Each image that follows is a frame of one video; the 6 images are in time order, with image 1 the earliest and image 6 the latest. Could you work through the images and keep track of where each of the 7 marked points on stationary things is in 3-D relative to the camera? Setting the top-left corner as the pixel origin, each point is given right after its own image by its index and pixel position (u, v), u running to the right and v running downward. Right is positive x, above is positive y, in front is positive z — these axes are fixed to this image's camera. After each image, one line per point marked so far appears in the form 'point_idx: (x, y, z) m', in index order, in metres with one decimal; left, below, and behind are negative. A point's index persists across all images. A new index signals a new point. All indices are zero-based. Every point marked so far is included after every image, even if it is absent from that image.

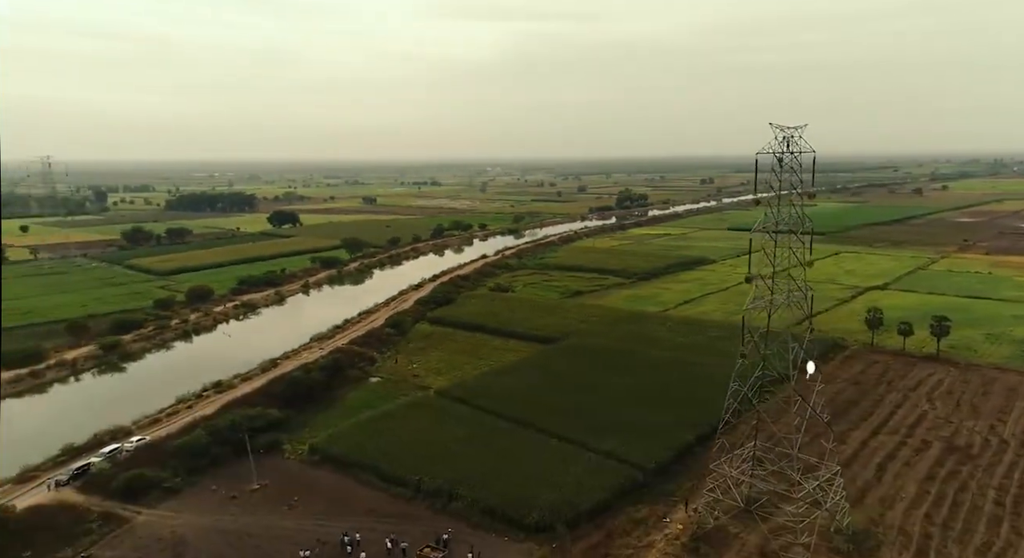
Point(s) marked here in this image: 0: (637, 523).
0: (+3.4, -6.6, +18.3) m
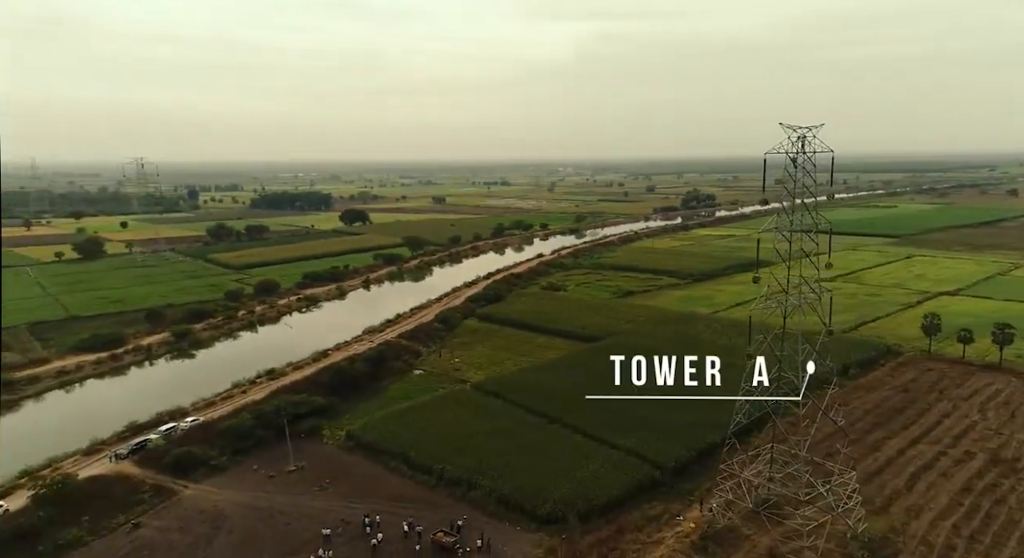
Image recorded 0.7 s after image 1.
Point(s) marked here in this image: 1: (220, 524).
0: (+3.7, -6.5, +18.4) m
1: (-8.5, -7.1, +19.6) m
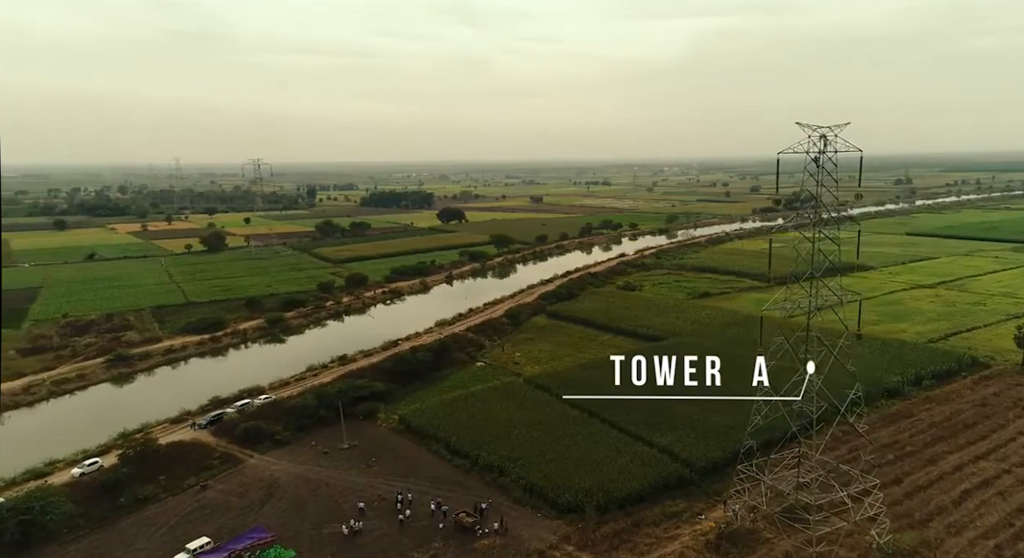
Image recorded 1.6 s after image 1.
0: (+4.3, -6.4, +18.4) m
1: (-7.6, -6.7, +21.5) m
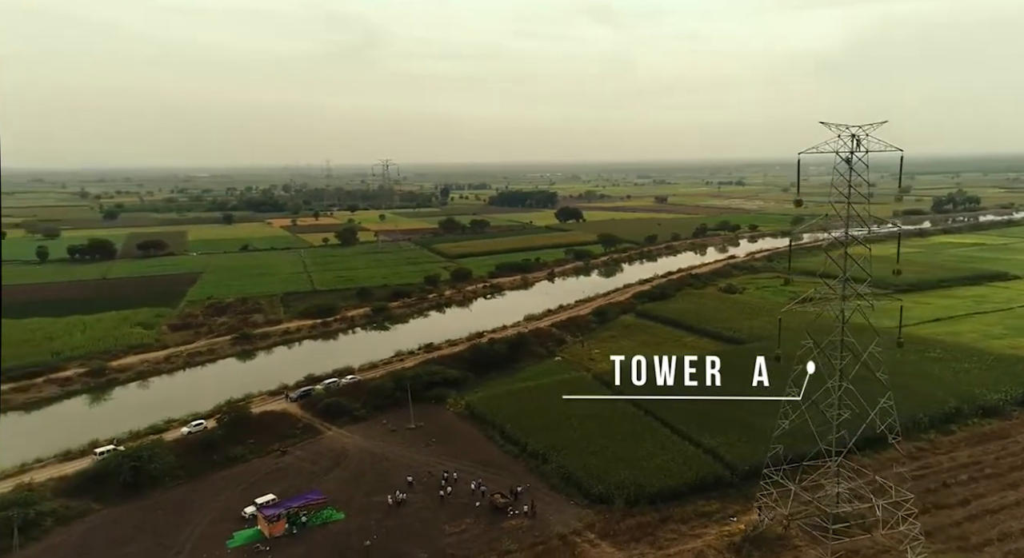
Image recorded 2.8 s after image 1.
0: (+5.1, -6.4, +18.3) m
1: (-6.0, -6.3, +23.6) m
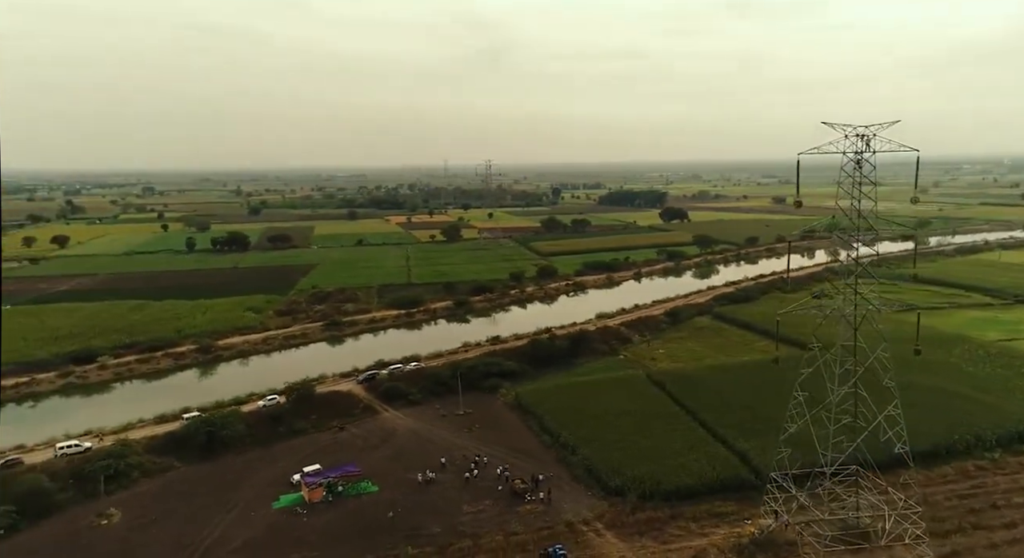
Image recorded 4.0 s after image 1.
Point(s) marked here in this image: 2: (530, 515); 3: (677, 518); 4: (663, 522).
0: (+5.4, -6.3, +18.1) m
1: (-4.6, -6.0, +25.3) m
2: (+0.5, -6.6, +18.8) m
3: (+4.4, -6.4, +18.1) m
4: (+4.0, -6.4, +17.9) m
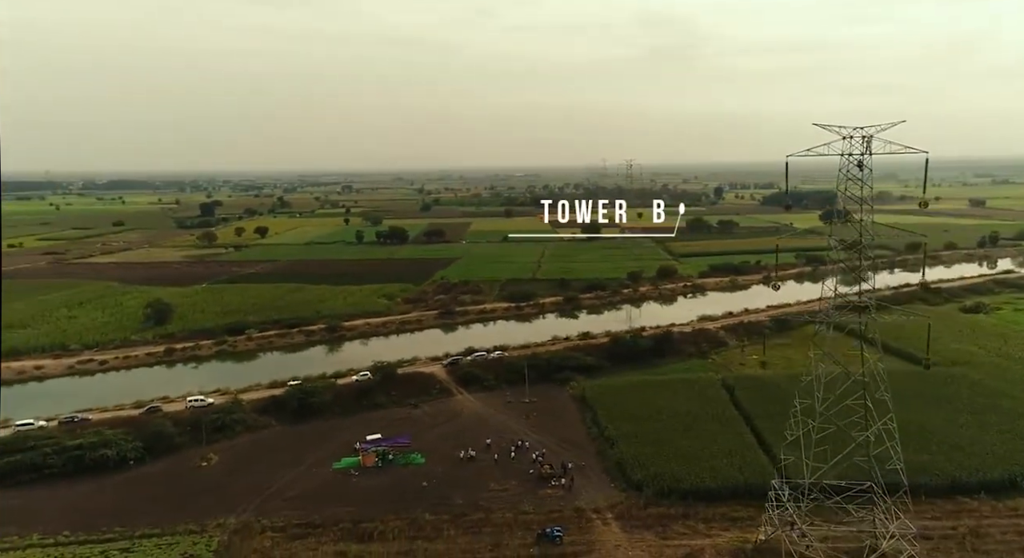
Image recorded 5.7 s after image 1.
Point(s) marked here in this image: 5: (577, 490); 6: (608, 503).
0: (+5.6, -6.3, +17.7) m
1: (-2.4, -5.6, +27.0) m
2: (+1.0, -6.3, +19.5) m
3: (+4.7, -6.3, +17.9) m
4: (+4.2, -6.3, +17.8) m
5: (+1.9, -6.2, +19.8) m
6: (+2.7, -6.3, +18.8) m
